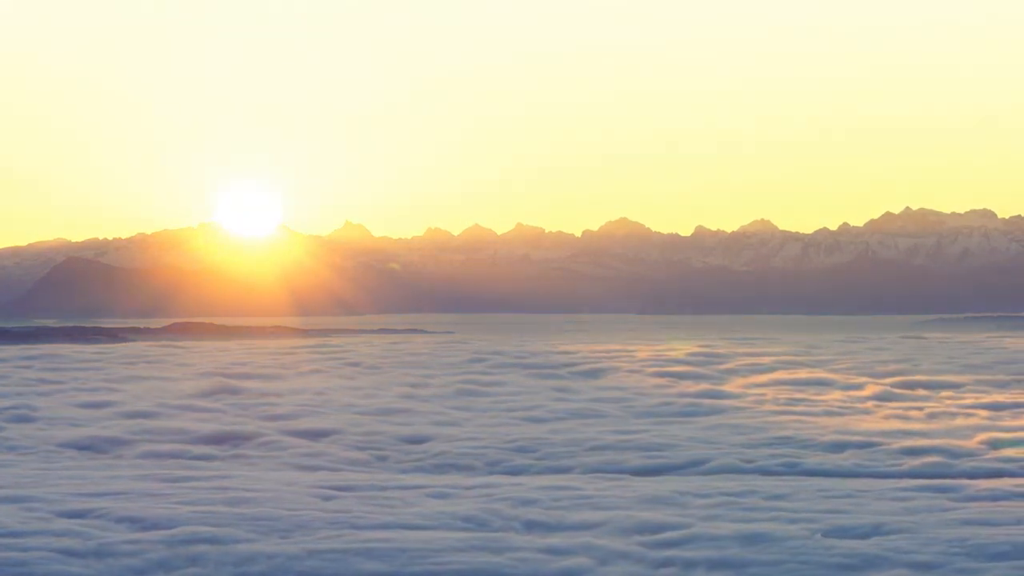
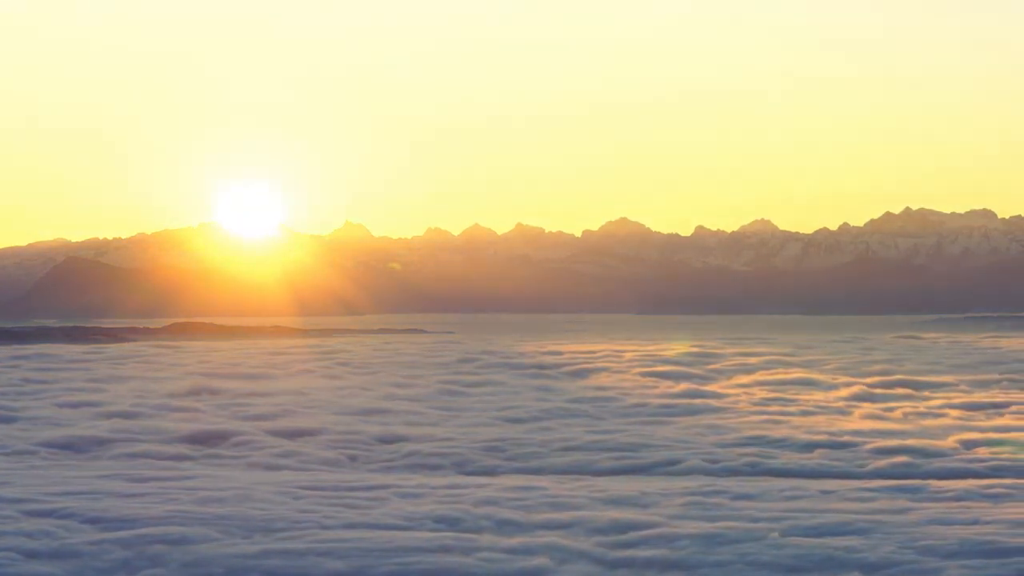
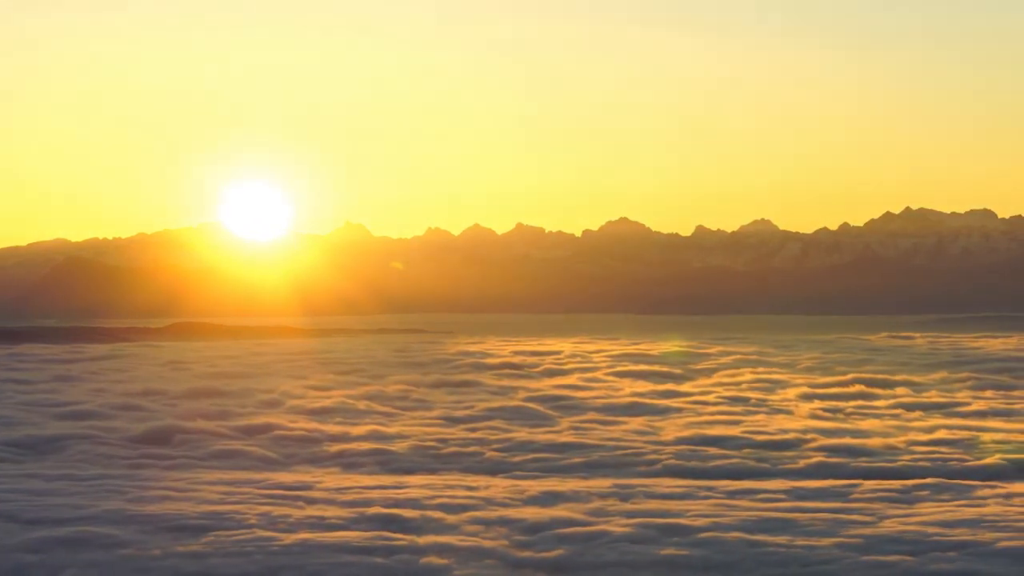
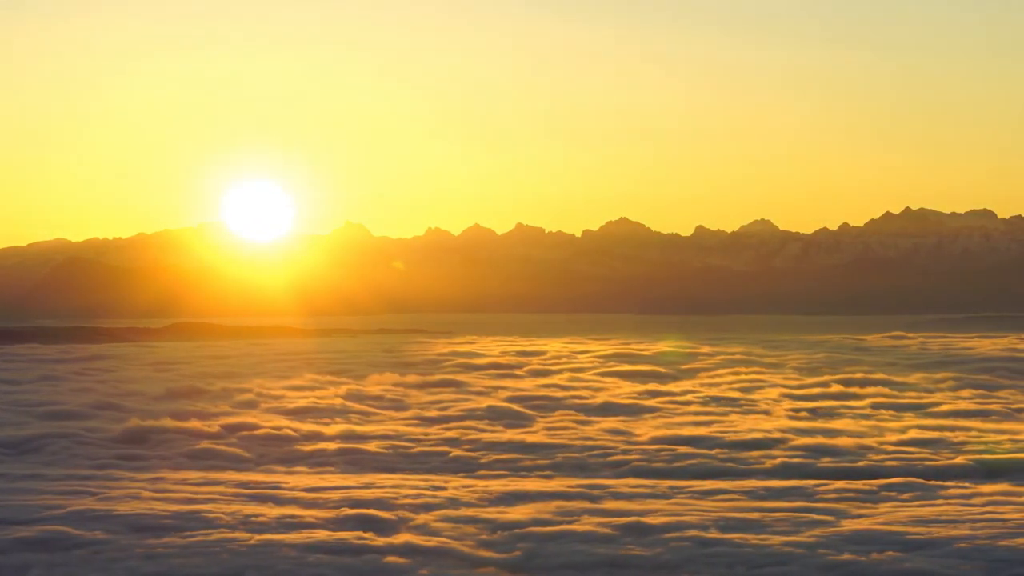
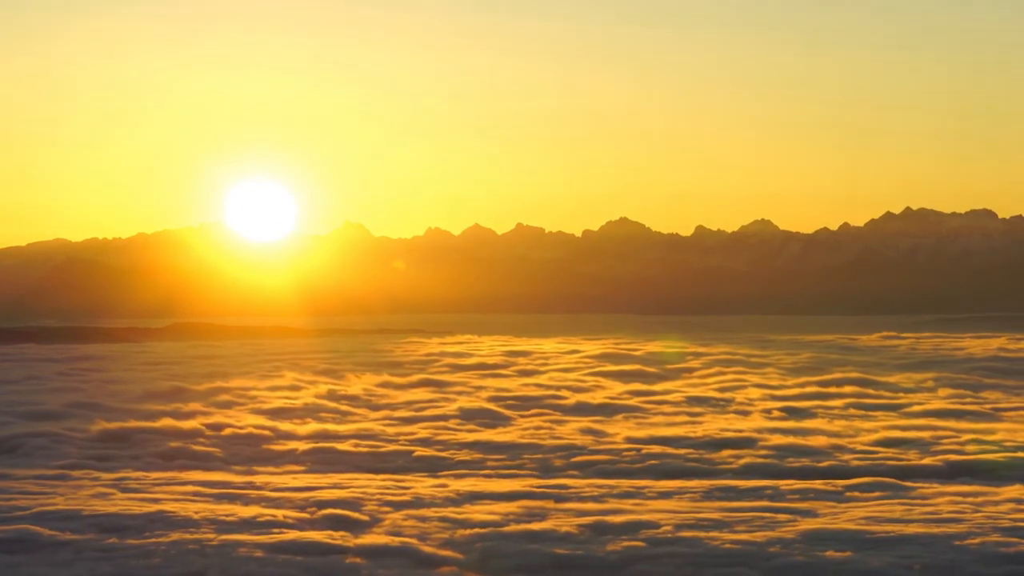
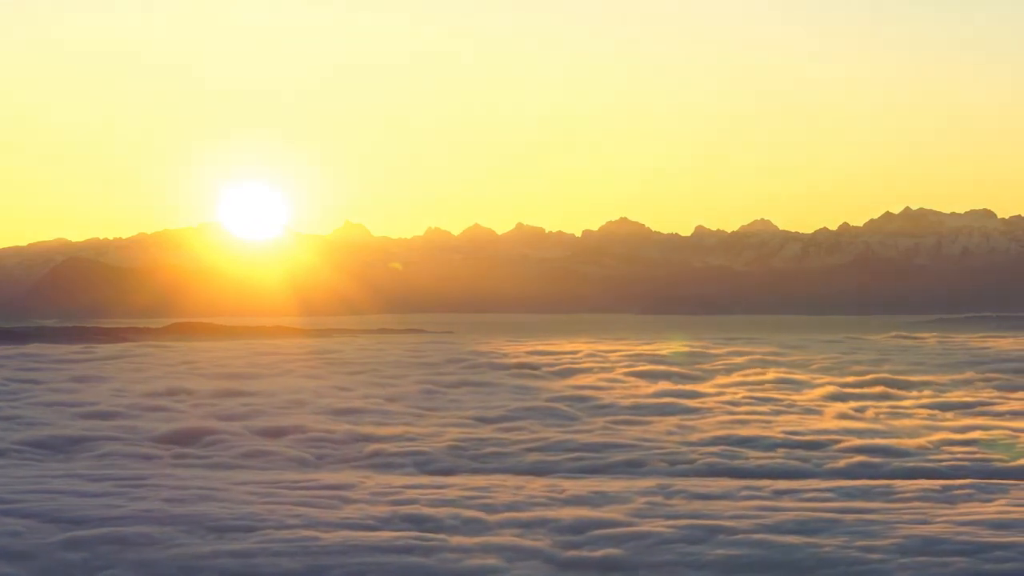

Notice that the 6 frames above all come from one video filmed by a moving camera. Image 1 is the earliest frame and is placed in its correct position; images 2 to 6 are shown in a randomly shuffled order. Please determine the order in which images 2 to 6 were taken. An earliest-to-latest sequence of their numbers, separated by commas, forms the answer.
2, 6, 3, 4, 5
